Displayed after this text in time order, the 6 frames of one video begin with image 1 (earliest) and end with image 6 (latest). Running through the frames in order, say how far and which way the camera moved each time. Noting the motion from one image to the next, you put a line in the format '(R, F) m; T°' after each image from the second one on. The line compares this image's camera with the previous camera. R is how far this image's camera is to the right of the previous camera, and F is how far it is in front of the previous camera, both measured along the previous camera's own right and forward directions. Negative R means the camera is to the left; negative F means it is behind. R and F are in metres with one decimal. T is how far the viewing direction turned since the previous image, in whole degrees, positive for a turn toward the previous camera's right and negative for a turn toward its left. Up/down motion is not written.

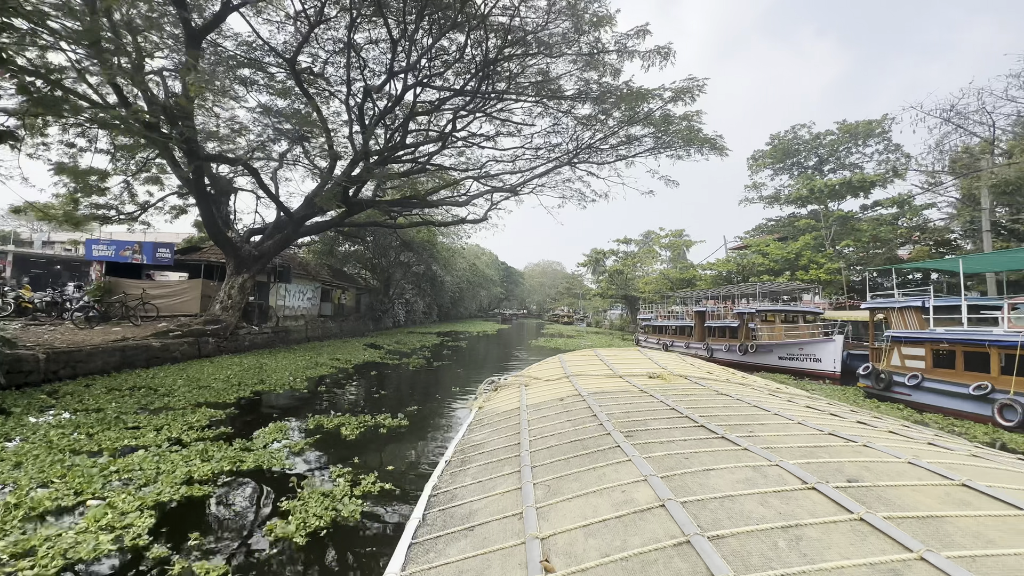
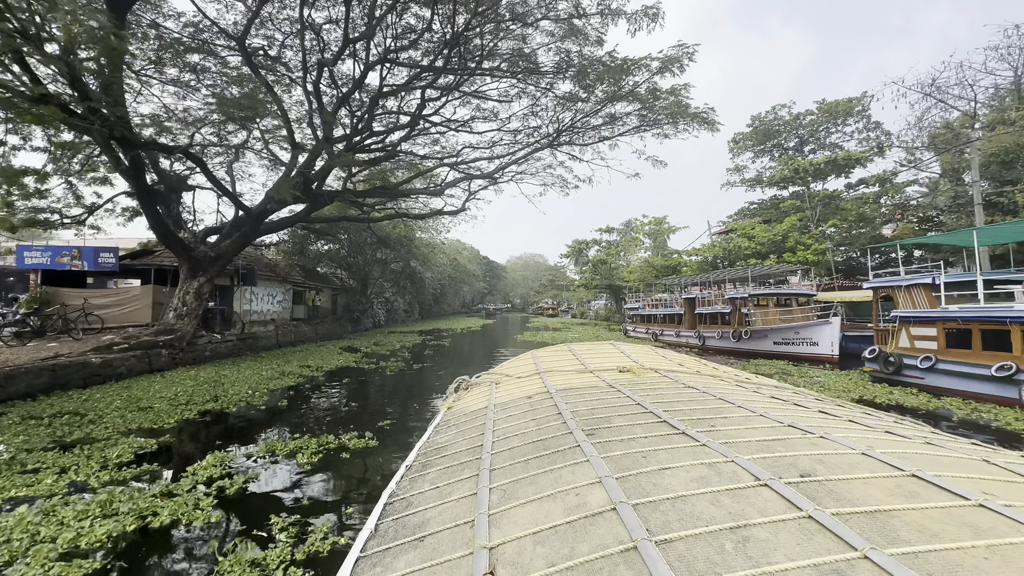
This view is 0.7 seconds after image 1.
(0.0, +0.5) m; +2°
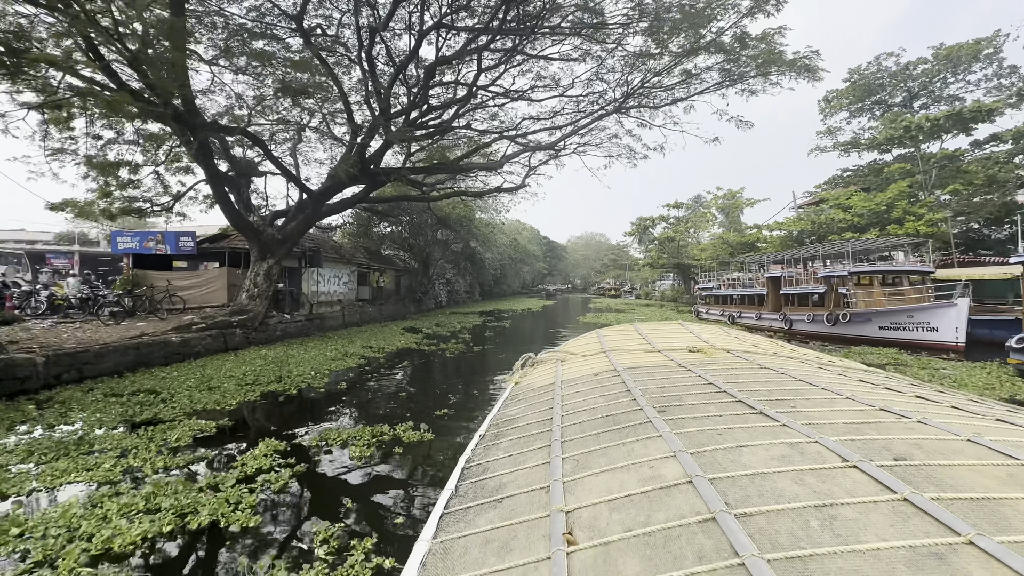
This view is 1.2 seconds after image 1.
(-0.1, +0.4) m; -8°
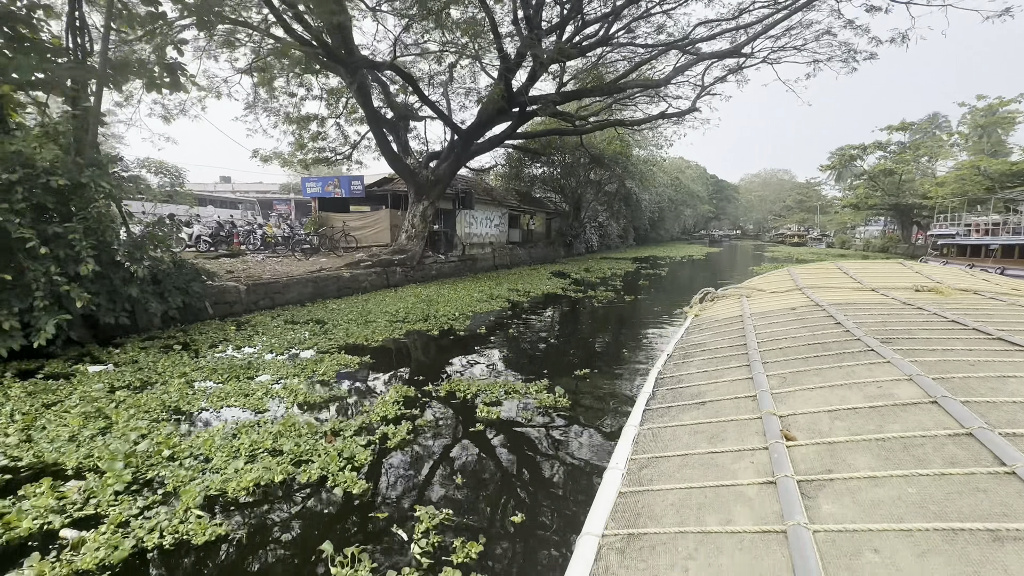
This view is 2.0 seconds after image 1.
(0.0, +0.6) m; -19°
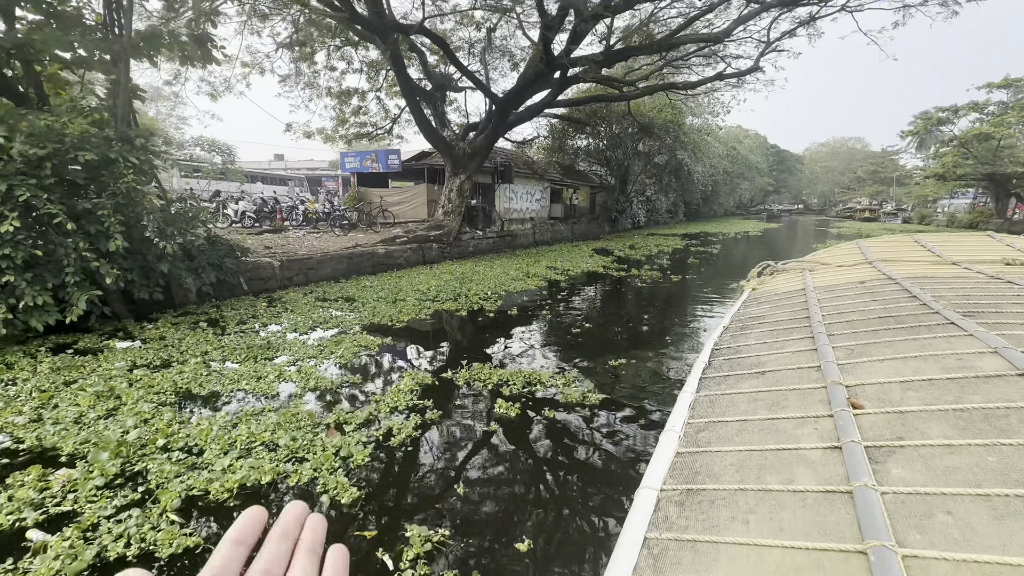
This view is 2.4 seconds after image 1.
(+0.1, +0.3) m; -6°
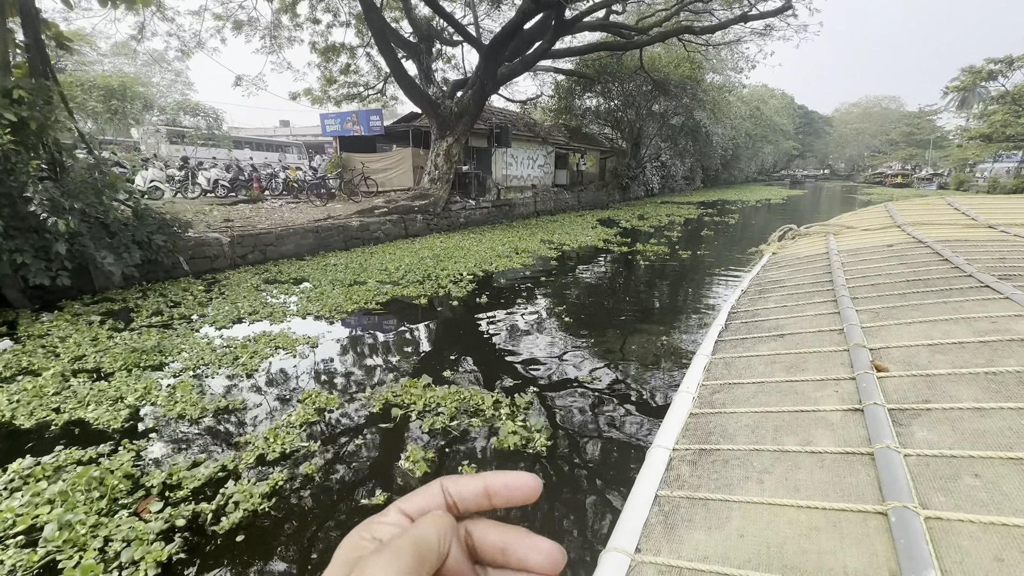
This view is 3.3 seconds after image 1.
(+0.3, +0.7) m; -2°
